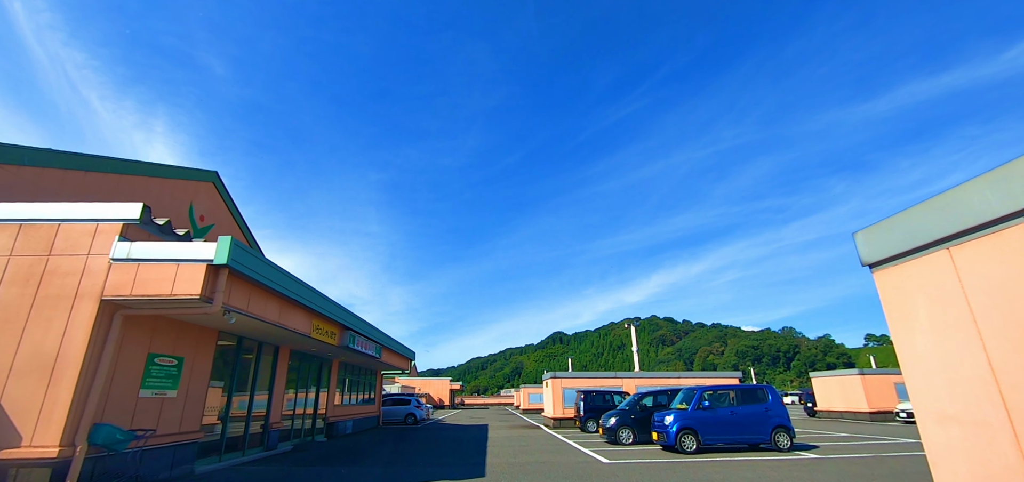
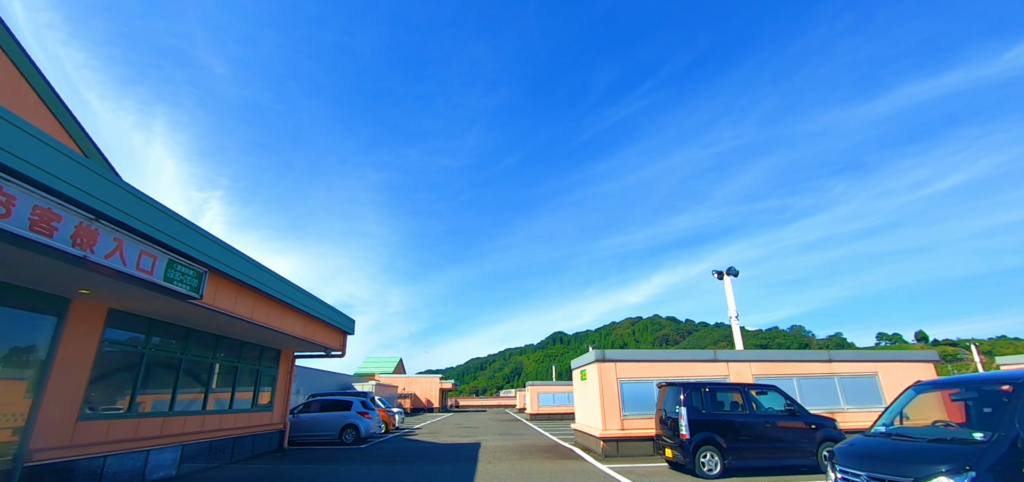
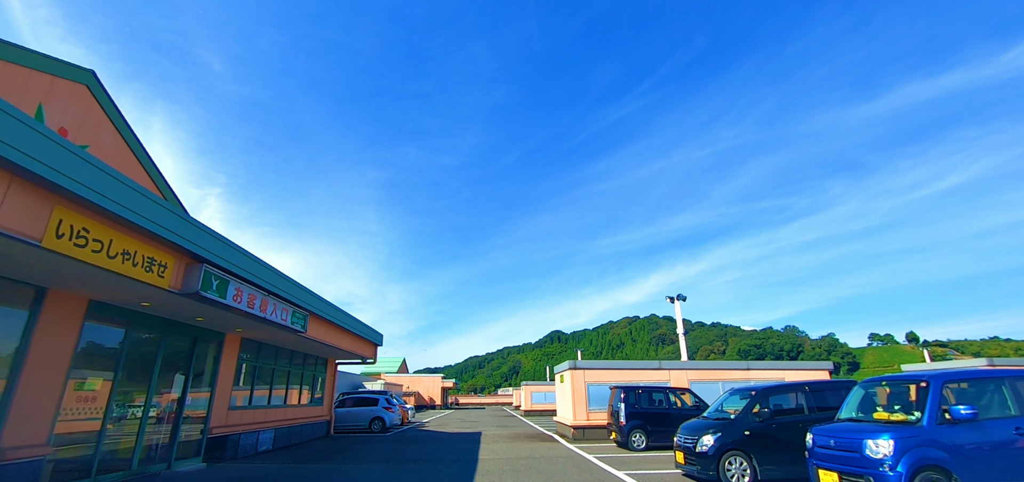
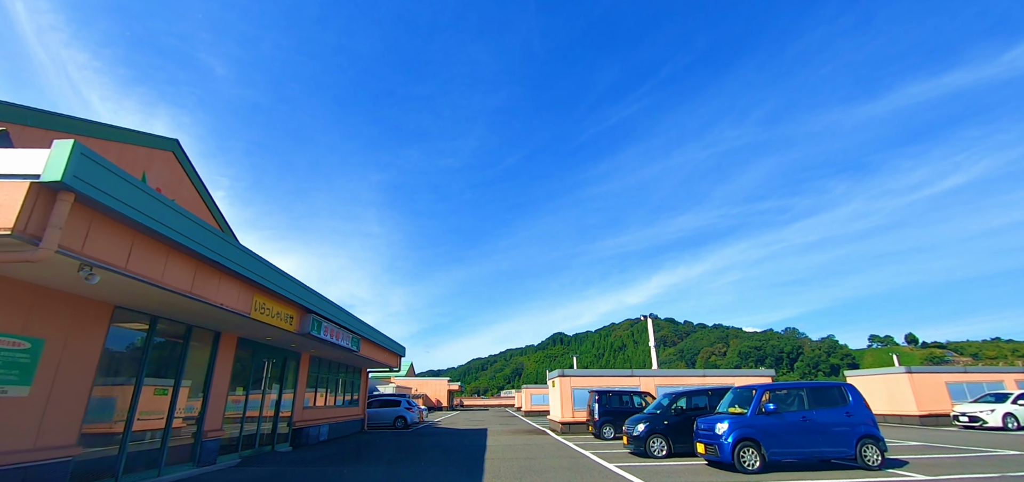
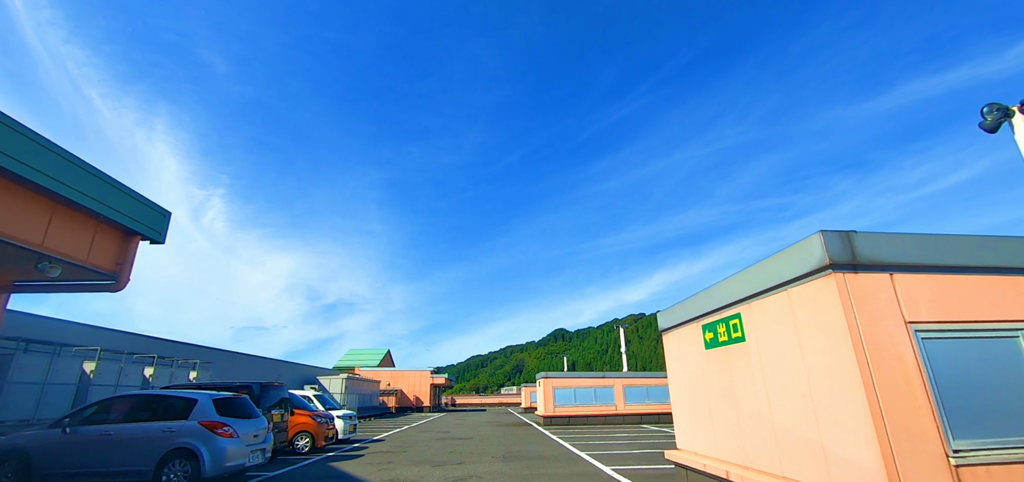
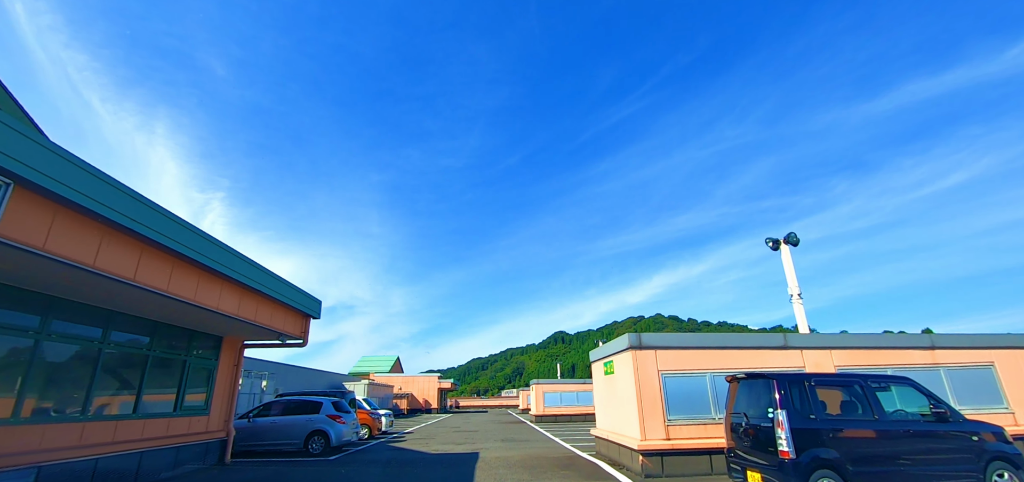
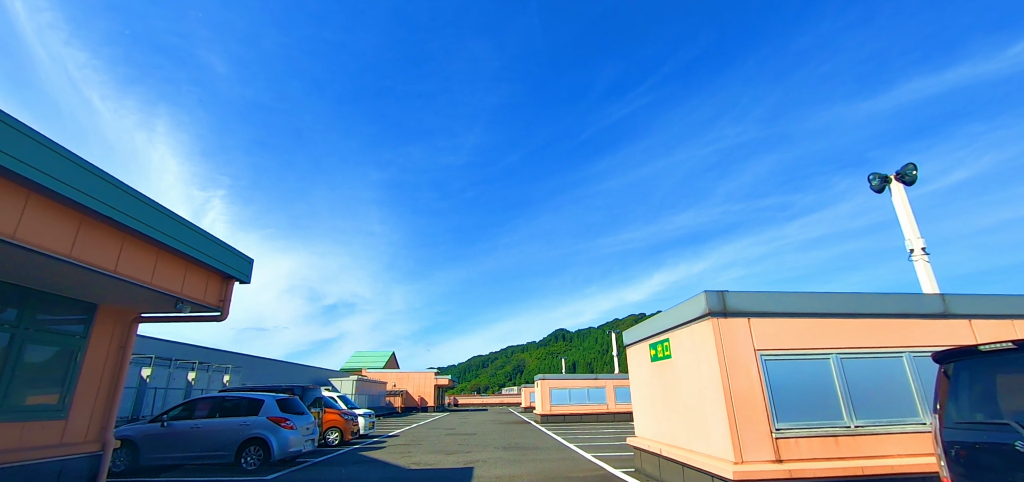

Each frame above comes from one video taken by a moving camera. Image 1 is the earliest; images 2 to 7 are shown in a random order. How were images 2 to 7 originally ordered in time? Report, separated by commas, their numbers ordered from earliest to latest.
4, 3, 2, 6, 7, 5
